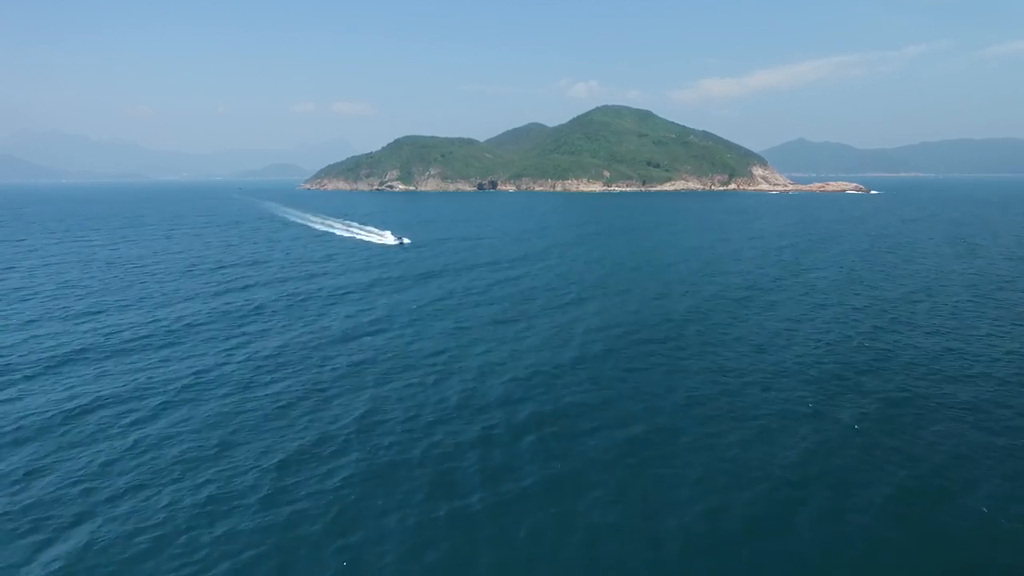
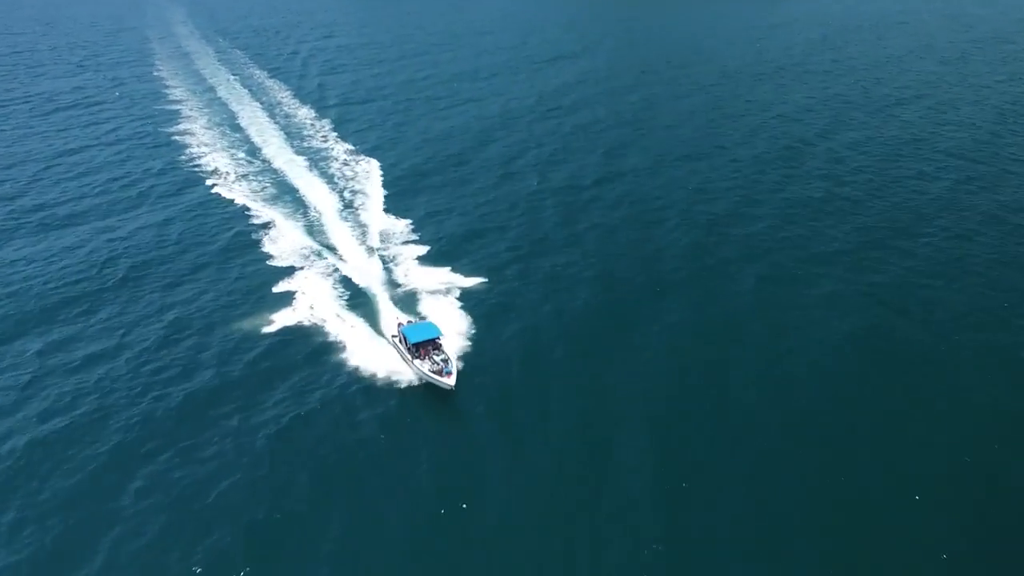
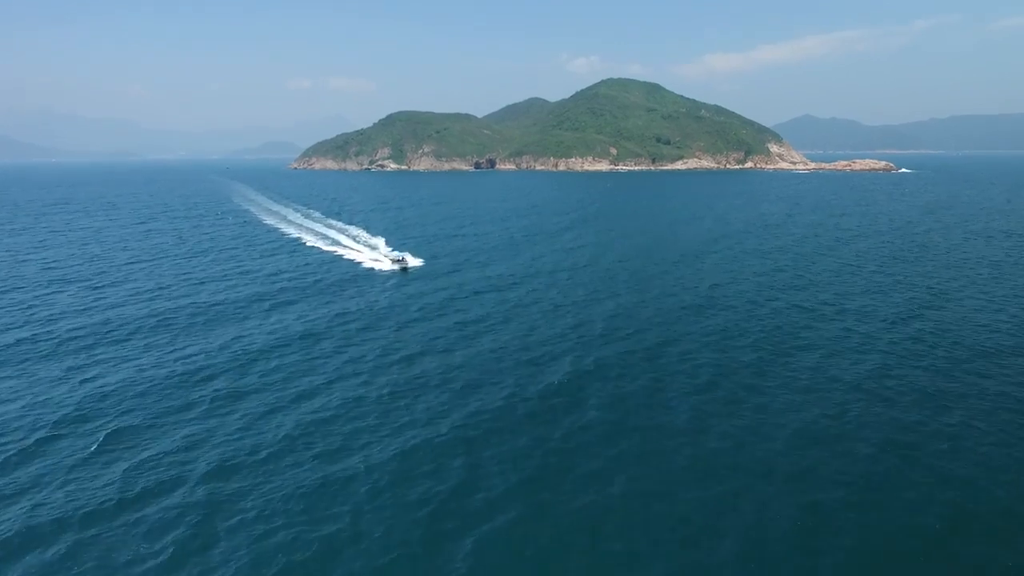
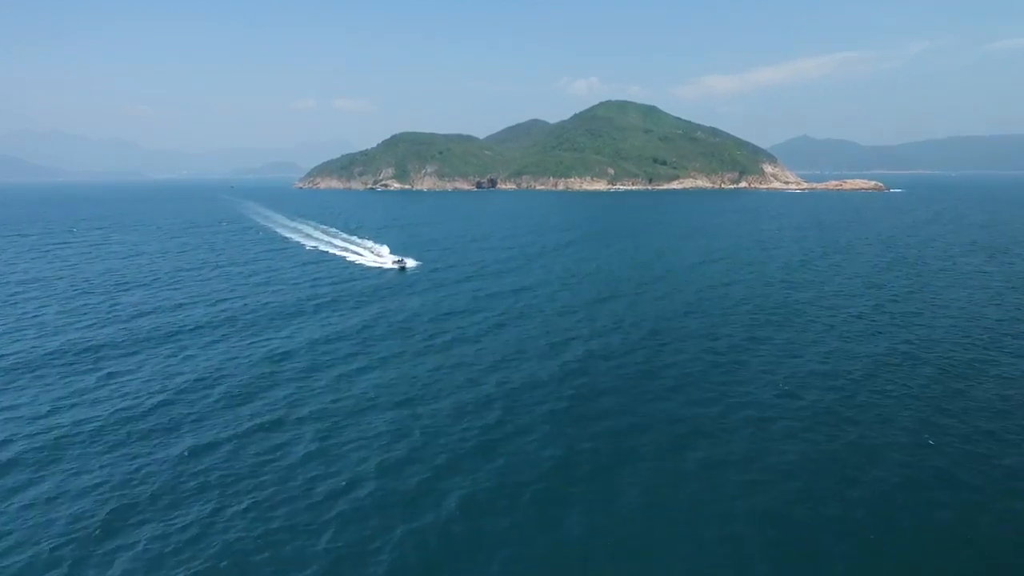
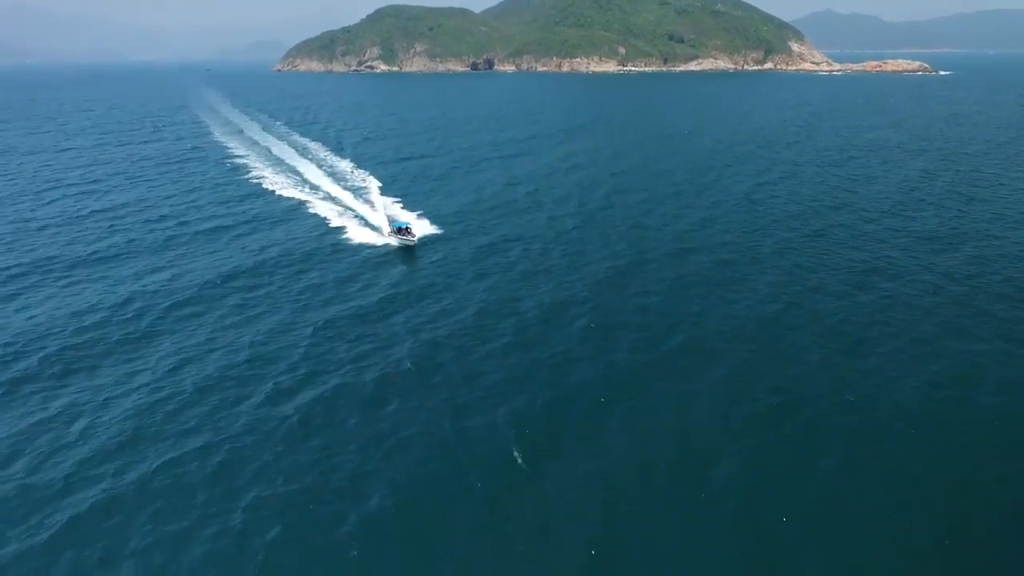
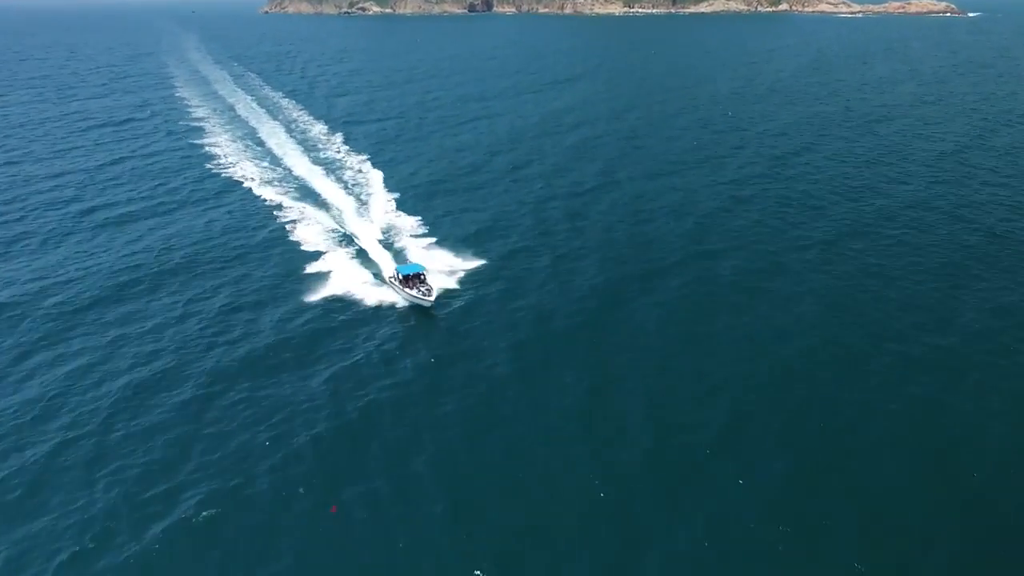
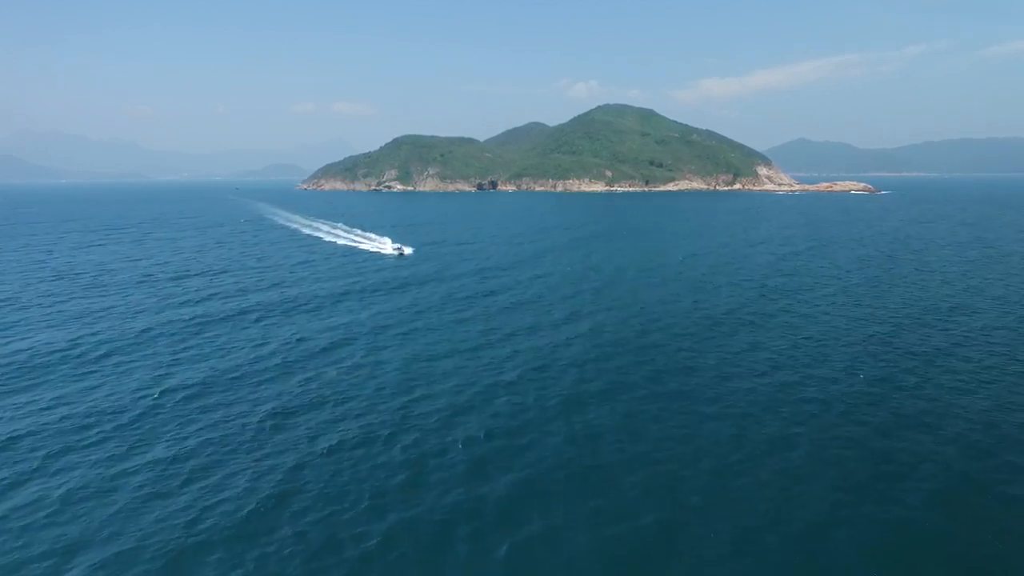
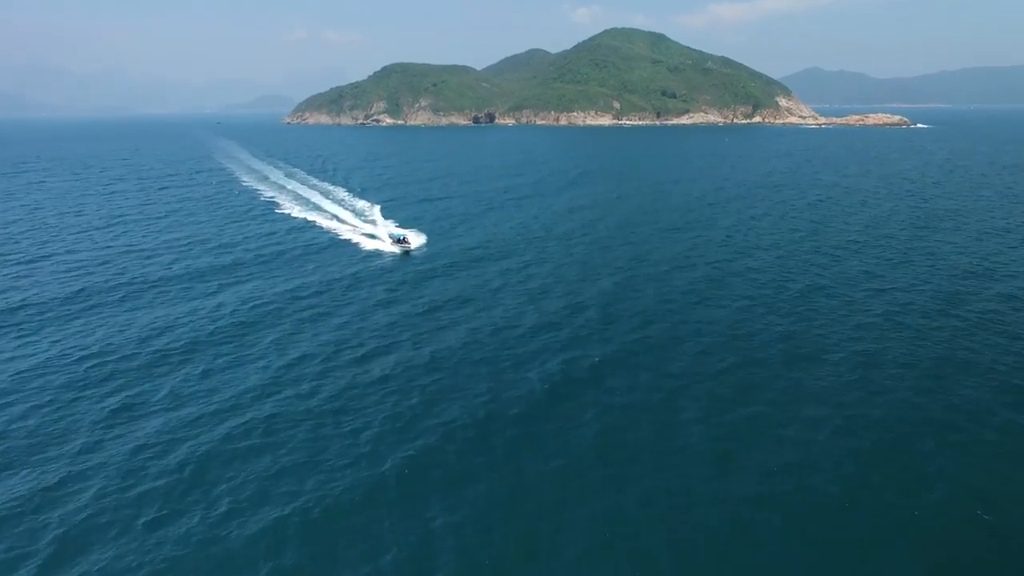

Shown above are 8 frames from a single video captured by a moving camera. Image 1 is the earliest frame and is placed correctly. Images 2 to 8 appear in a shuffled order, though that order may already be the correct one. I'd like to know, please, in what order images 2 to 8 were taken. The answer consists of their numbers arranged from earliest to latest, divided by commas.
7, 4, 3, 8, 5, 6, 2
